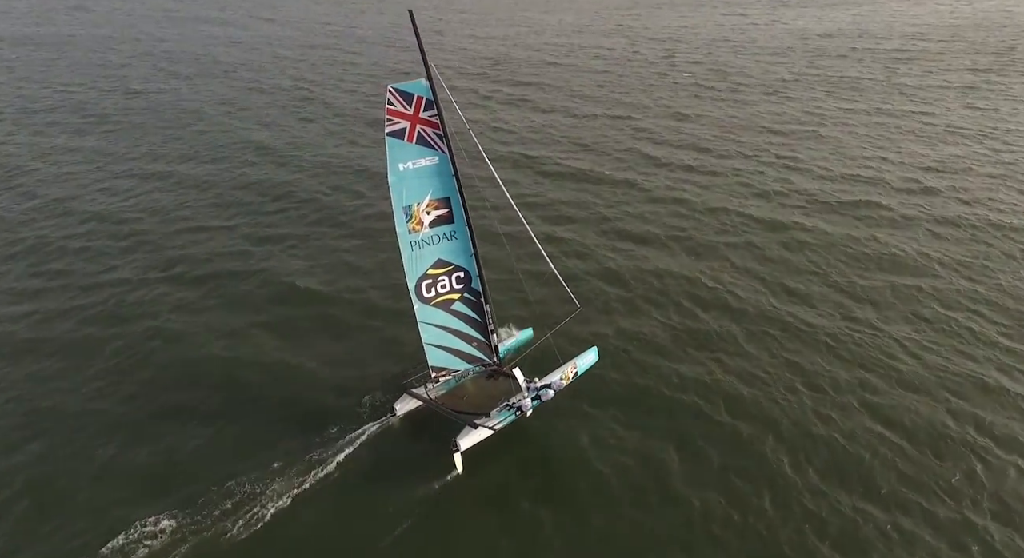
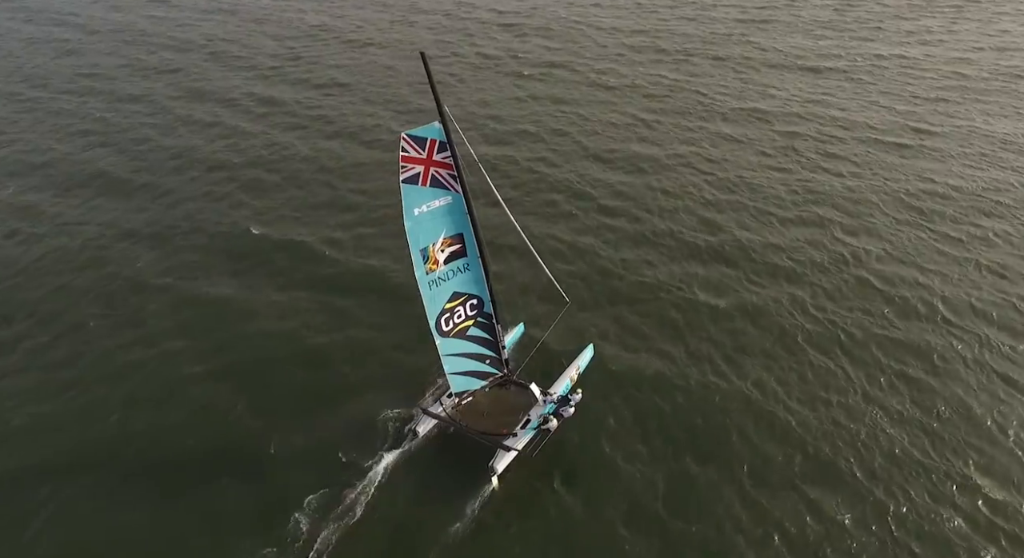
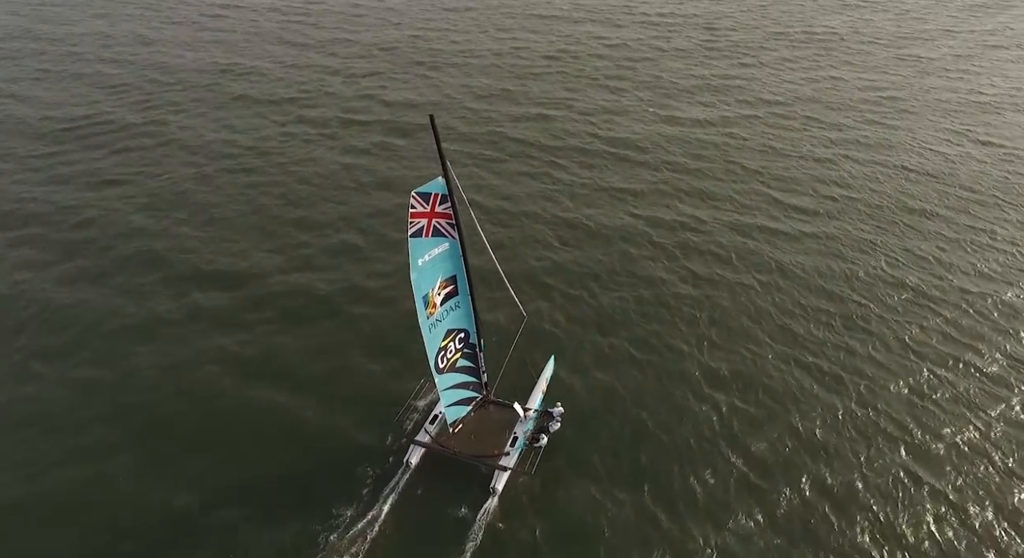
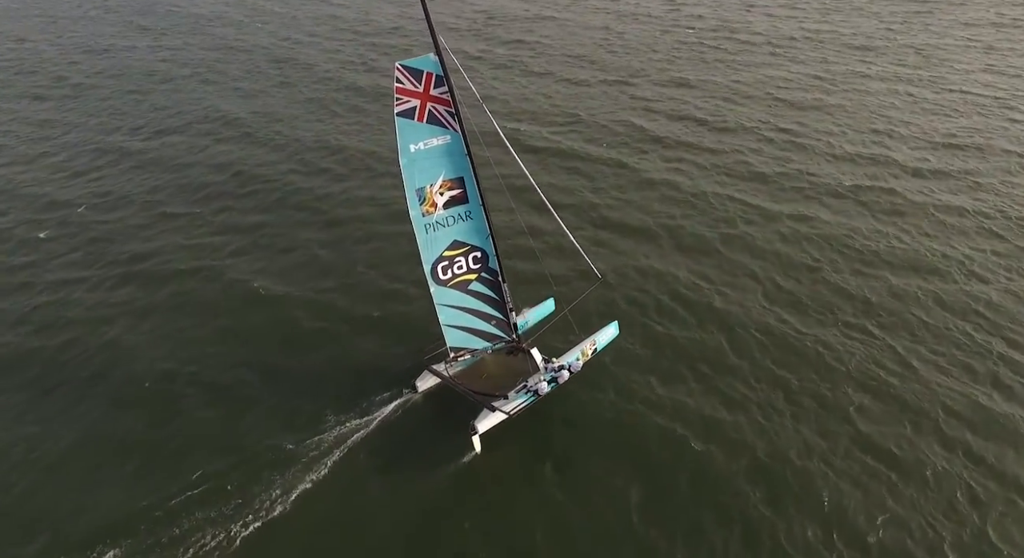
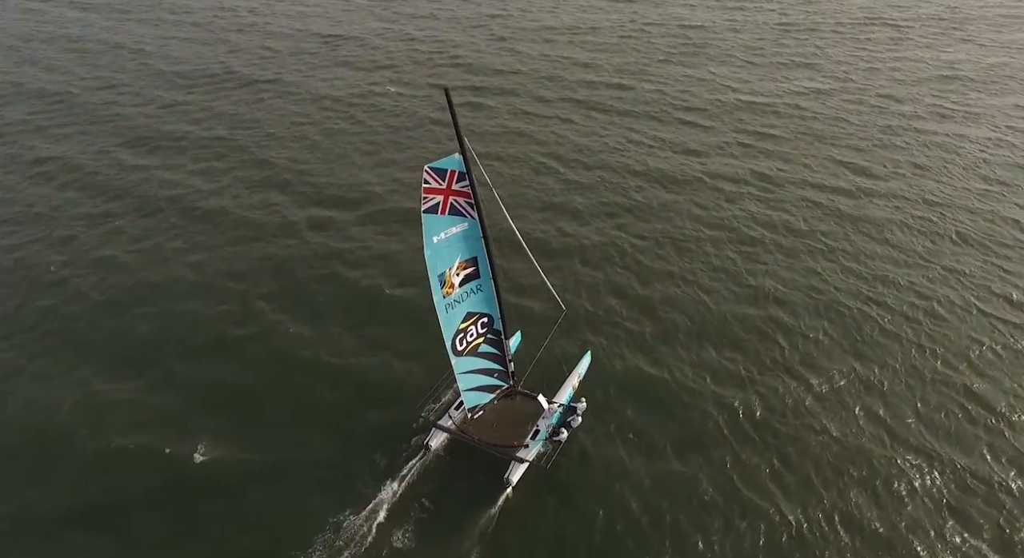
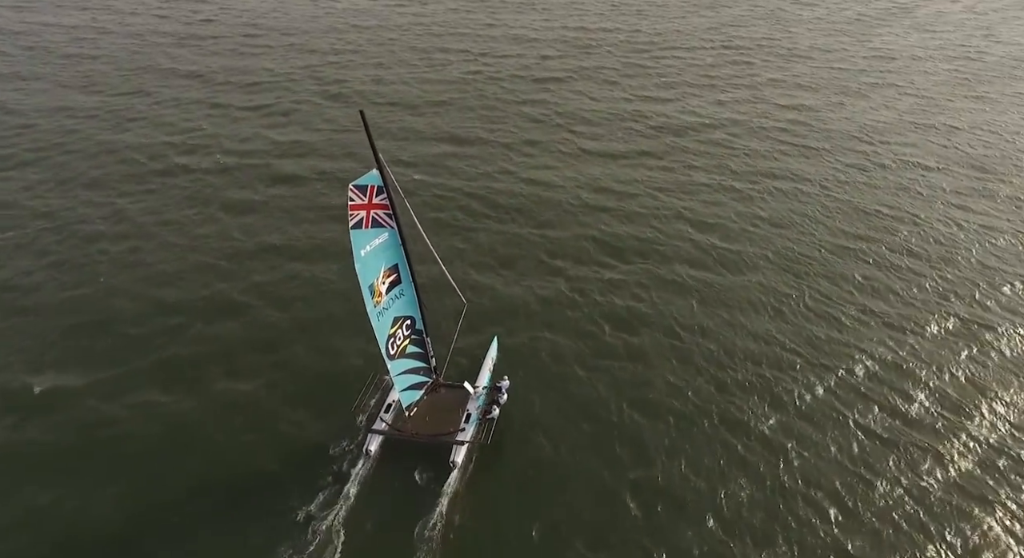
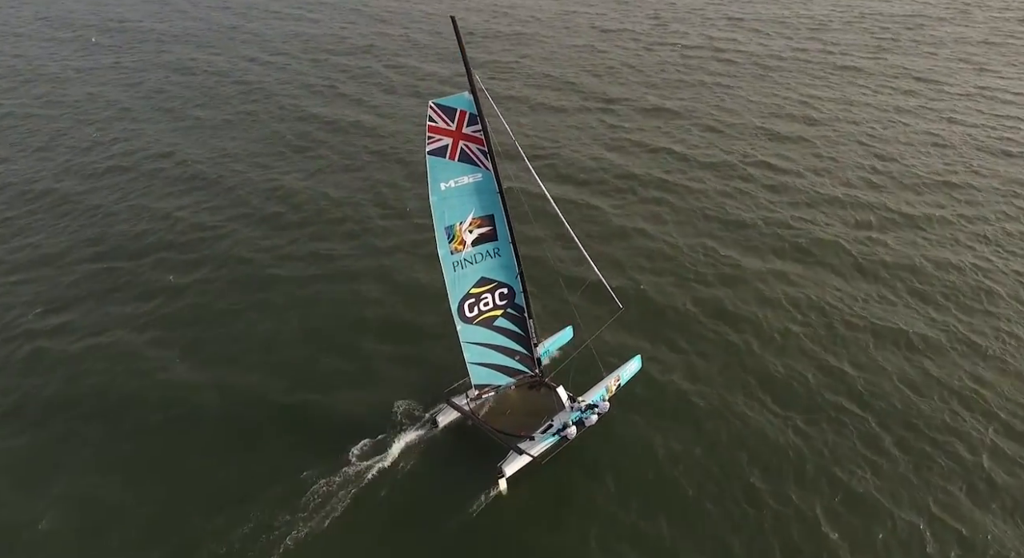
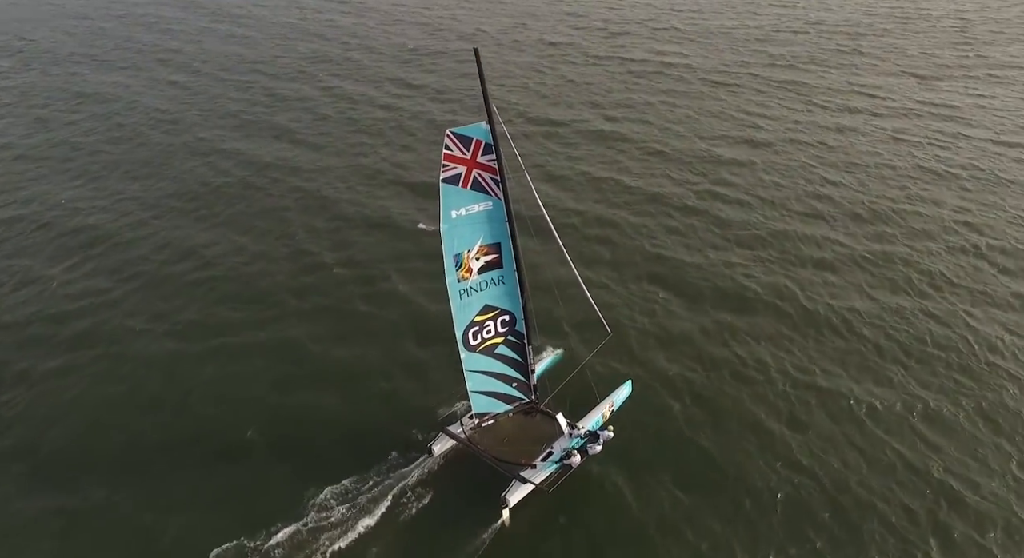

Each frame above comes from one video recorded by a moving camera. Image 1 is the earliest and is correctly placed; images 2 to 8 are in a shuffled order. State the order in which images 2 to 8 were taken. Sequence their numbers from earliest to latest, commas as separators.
4, 7, 8, 2, 5, 3, 6
